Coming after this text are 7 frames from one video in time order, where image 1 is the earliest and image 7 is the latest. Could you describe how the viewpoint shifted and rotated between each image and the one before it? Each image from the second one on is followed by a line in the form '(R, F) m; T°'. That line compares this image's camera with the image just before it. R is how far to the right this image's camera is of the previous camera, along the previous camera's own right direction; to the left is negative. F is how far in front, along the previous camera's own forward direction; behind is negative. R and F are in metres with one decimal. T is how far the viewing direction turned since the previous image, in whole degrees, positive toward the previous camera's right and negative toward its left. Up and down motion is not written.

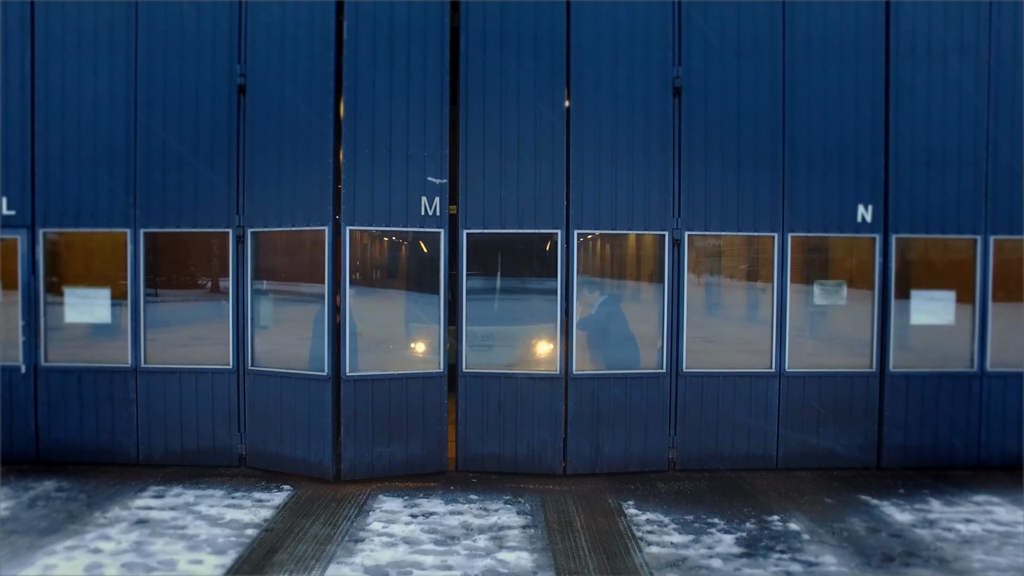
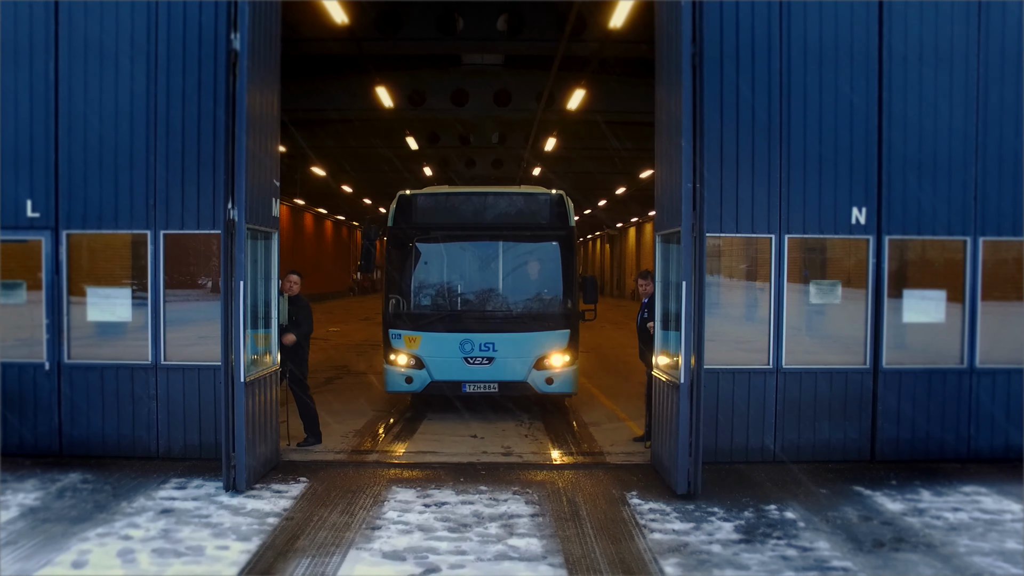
(-0.1, -0.2) m; 0°
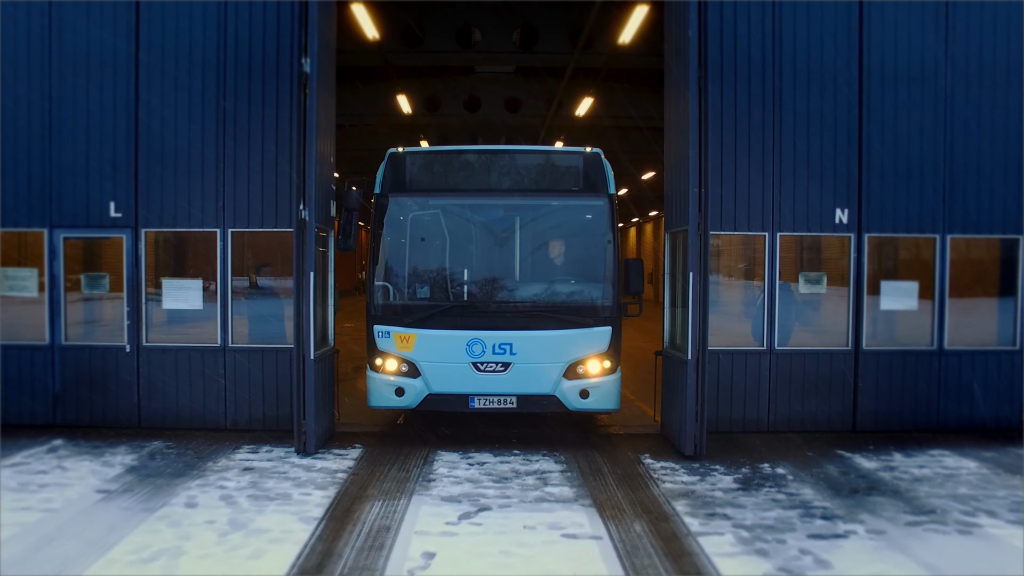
(-0.3, -0.9) m; 0°
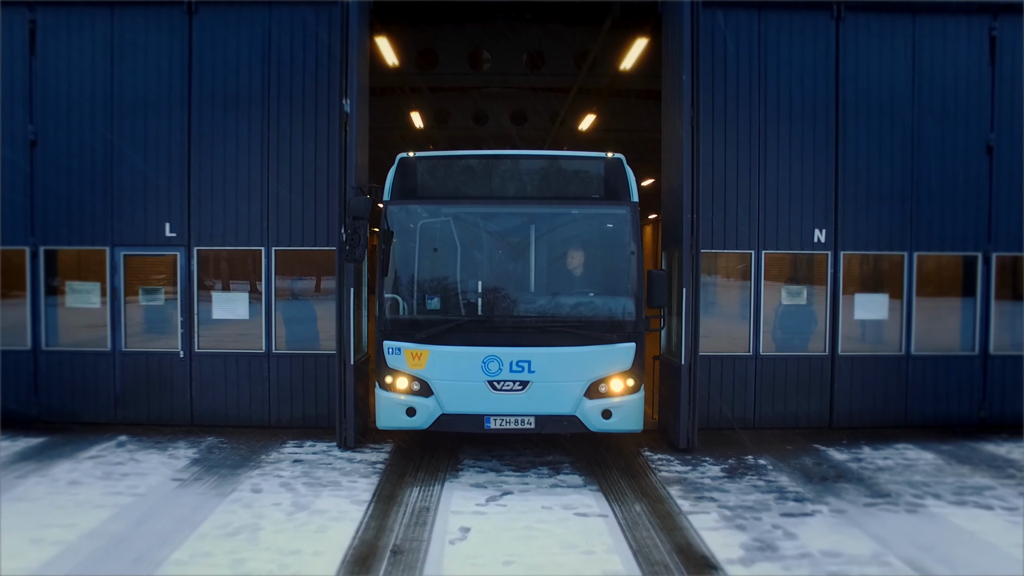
(-0.2, -0.9) m; 0°
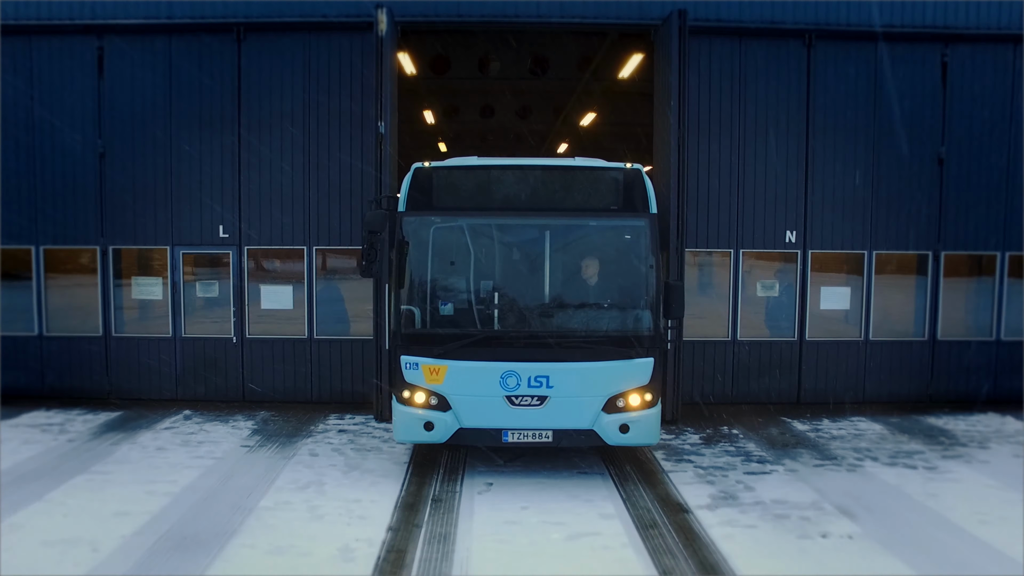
(-0.1, -1.2) m; 0°
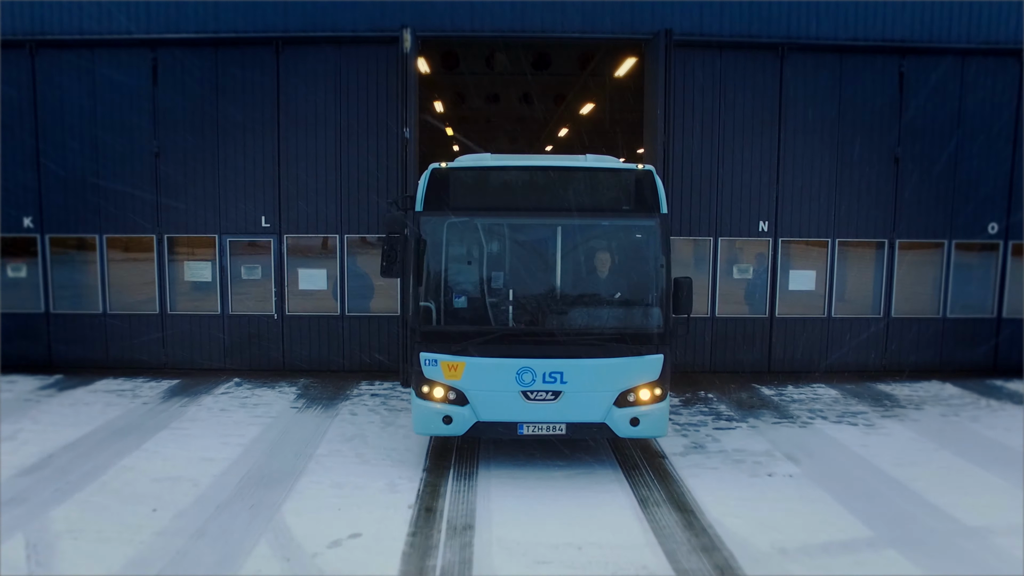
(-0.1, -1.3) m; 0°
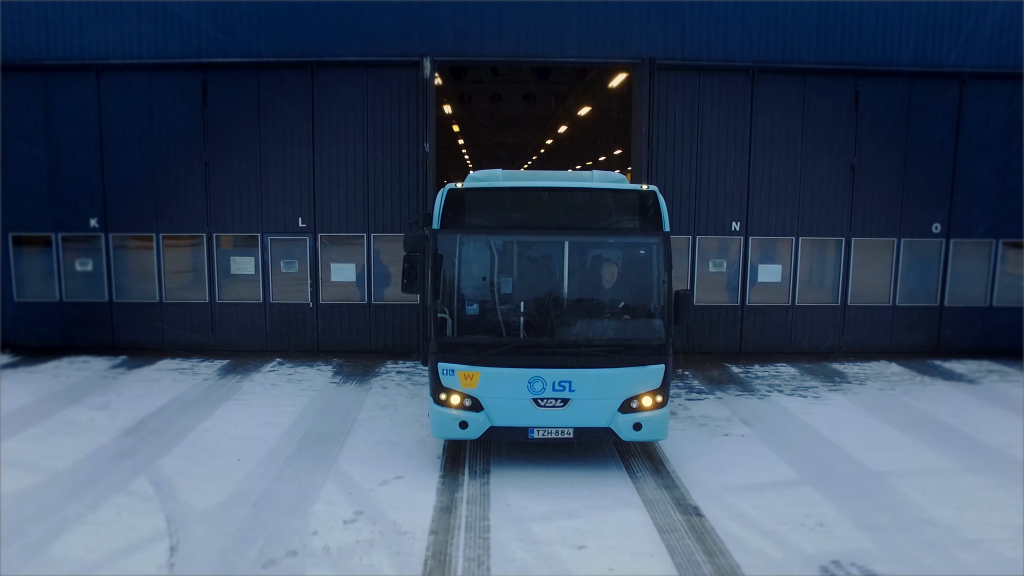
(-0.1, -1.6) m; 0°
